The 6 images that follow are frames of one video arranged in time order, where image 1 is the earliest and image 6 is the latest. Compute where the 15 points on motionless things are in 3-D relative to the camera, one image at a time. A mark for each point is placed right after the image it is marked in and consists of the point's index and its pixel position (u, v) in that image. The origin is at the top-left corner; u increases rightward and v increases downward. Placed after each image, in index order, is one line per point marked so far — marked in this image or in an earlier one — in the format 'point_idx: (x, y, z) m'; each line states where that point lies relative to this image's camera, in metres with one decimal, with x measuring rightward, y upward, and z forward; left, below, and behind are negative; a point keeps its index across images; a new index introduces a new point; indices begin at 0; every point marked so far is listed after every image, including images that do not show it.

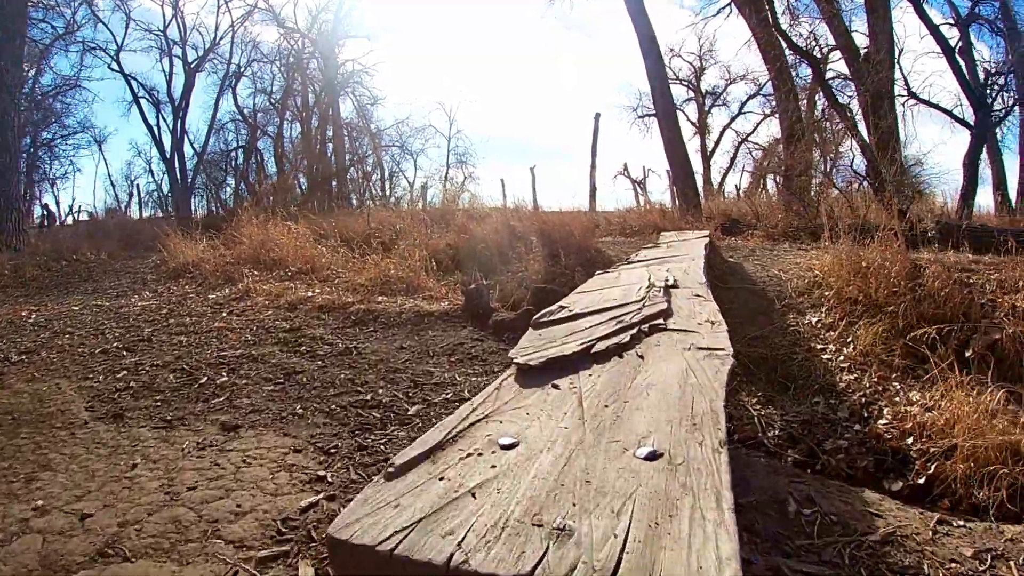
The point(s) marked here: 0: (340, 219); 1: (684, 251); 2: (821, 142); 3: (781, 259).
0: (-2.2, +0.9, +11.9) m
1: (+0.9, +0.2, +4.8) m
2: (+3.5, +1.7, +10.9) m
3: (+2.0, +0.2, +7.0) m
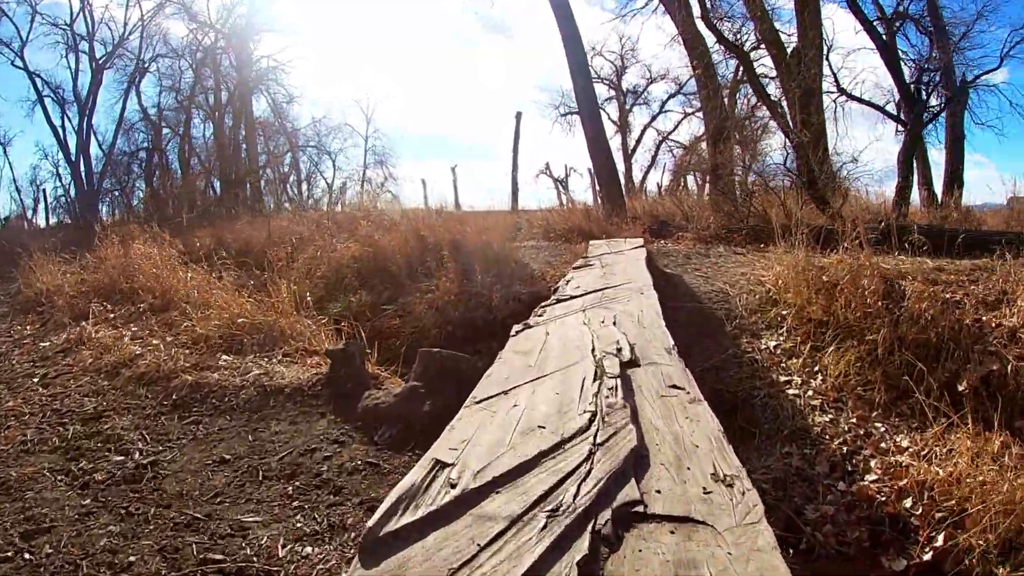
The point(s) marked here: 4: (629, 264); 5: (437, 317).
0: (-3.1, +0.7, +10.9) m
1: (+0.5, 0.0, +4.0) m
2: (+2.5, +1.6, +10.3) m
3: (+1.4, +0.1, +6.3) m
4: (+0.6, +0.1, +4.4) m
5: (-0.4, -0.2, +5.2) m
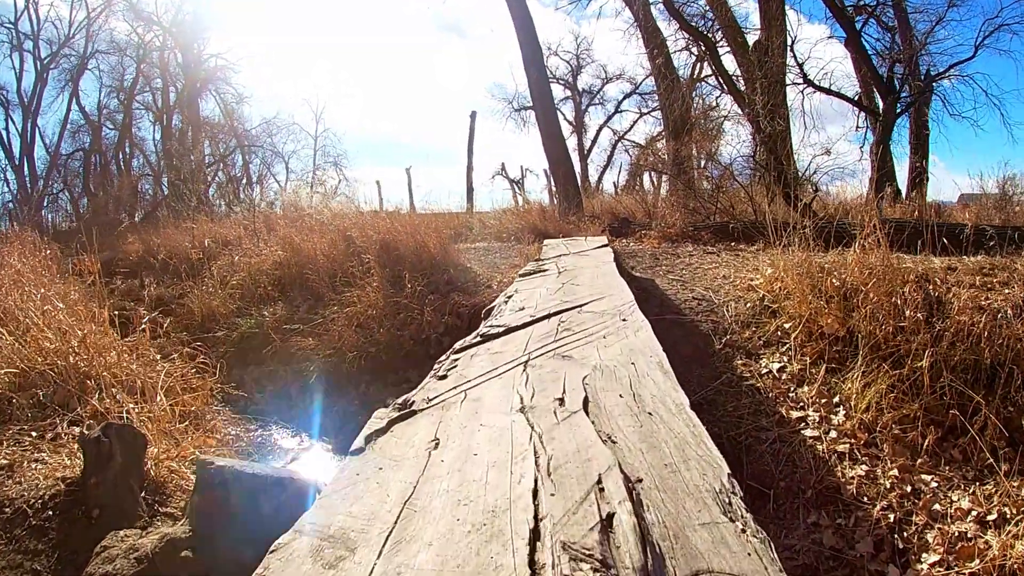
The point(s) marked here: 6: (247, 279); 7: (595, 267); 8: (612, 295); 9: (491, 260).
0: (-3.7, +0.6, +9.8) m
1: (+0.2, 0.0, +3.1) m
2: (+2.0, +1.6, +9.4) m
3: (+1.1, +0.1, +5.4) m
4: (+0.3, +0.1, +3.4) m
5: (-0.7, -0.2, +4.3) m
6: (-1.7, 0.0, +6.0) m
7: (+0.3, +0.1, +3.5) m
8: (+0.3, 0.0, +3.0) m
9: (-0.1, +0.2, +5.9) m
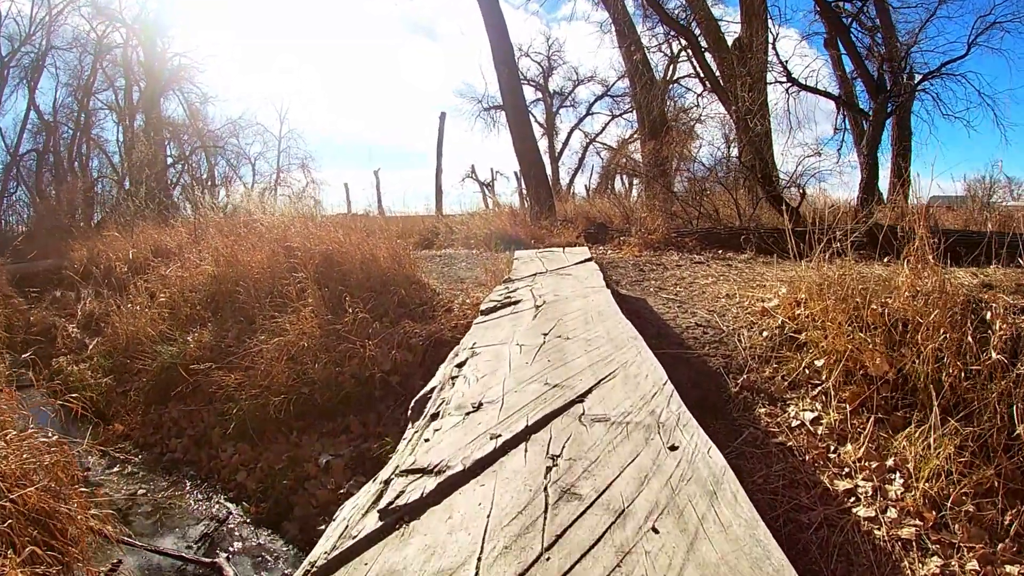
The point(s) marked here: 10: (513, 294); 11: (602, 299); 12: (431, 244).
0: (-4.0, +0.4, +8.9) m
1: (+0.2, -0.1, +2.4) m
2: (+1.7, +1.5, +8.8) m
3: (+0.9, 0.0, +4.7) m
4: (+0.2, 0.0, +2.7) m
5: (-0.8, -0.3, +3.5) m
6: (-1.9, -0.1, +5.2) m
7: (+0.2, 0.0, +2.8) m
8: (+0.2, -0.1, +2.3) m
9: (-0.3, +0.1, +5.2) m
10: (0.0, 0.0, +2.9) m
11: (+0.2, 0.0, +2.6) m
12: (-0.8, +0.5, +9.8) m
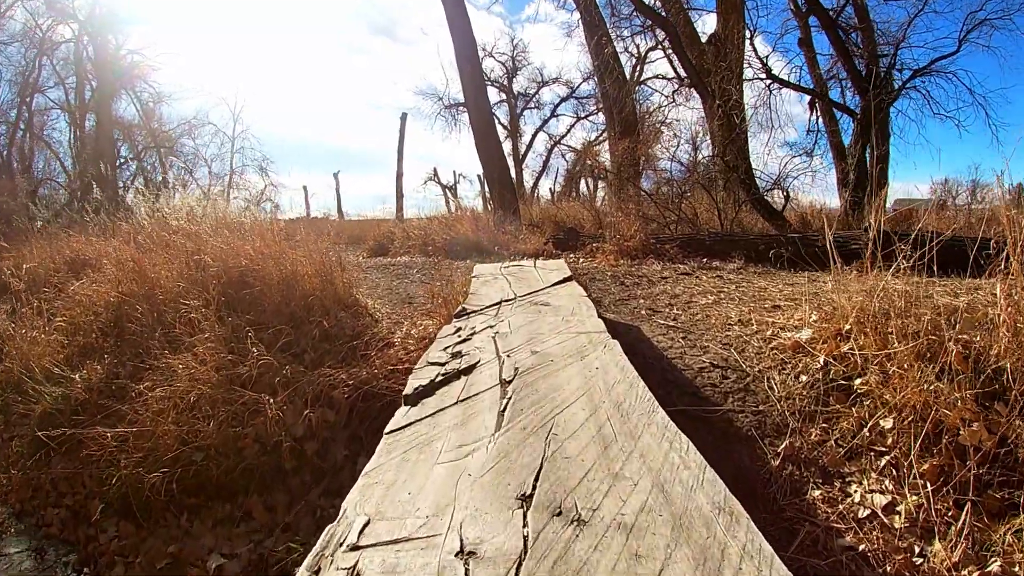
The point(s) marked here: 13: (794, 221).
0: (-4.3, +0.3, +8.0) m
1: (+0.1, -0.2, +1.6) m
2: (+1.4, +1.4, +8.0) m
3: (+0.7, -0.1, +4.0) m
4: (+0.1, -0.1, +1.9) m
5: (-0.9, -0.4, +2.7) m
6: (-2.1, -0.2, +4.4) m
7: (+0.1, -0.1, +2.0) m
8: (+0.1, -0.2, +1.5) m
9: (-0.5, 0.0, +4.4) m
10: (-0.1, -0.1, +2.1) m
11: (+0.2, -0.1, +1.8) m
12: (-1.2, +0.3, +9.0) m
13: (+2.4, +0.6, +8.1) m
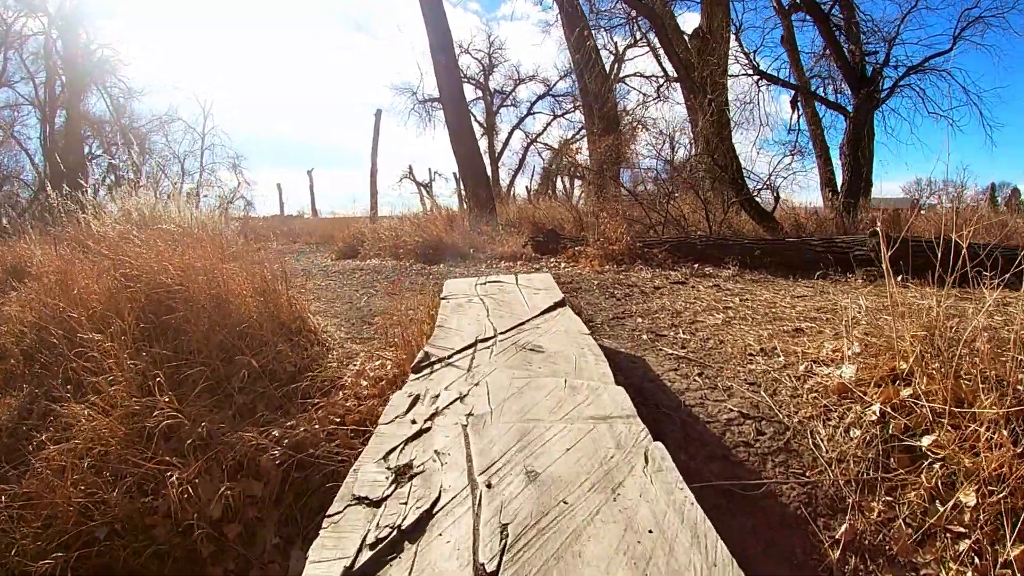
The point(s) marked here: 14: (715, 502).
0: (-4.5, +0.3, +7.4) m
1: (+0.1, -0.2, +1.1) m
2: (+1.2, +1.3, +7.5) m
3: (+0.7, -0.1, +3.5) m
4: (+0.1, -0.2, +1.4) m
5: (-1.0, -0.5, +2.1) m
6: (-2.2, -0.2, +3.8) m
7: (+0.1, -0.2, +1.5) m
8: (+0.1, -0.2, +1.0) m
9: (-0.6, -0.1, +3.9) m
10: (-0.1, -0.2, +1.6) m
11: (+0.1, -0.2, +1.3) m
12: (-1.4, +0.3, +8.4) m
13: (+2.2, +0.5, +7.7) m
14: (+0.4, -0.4, +1.8) m
